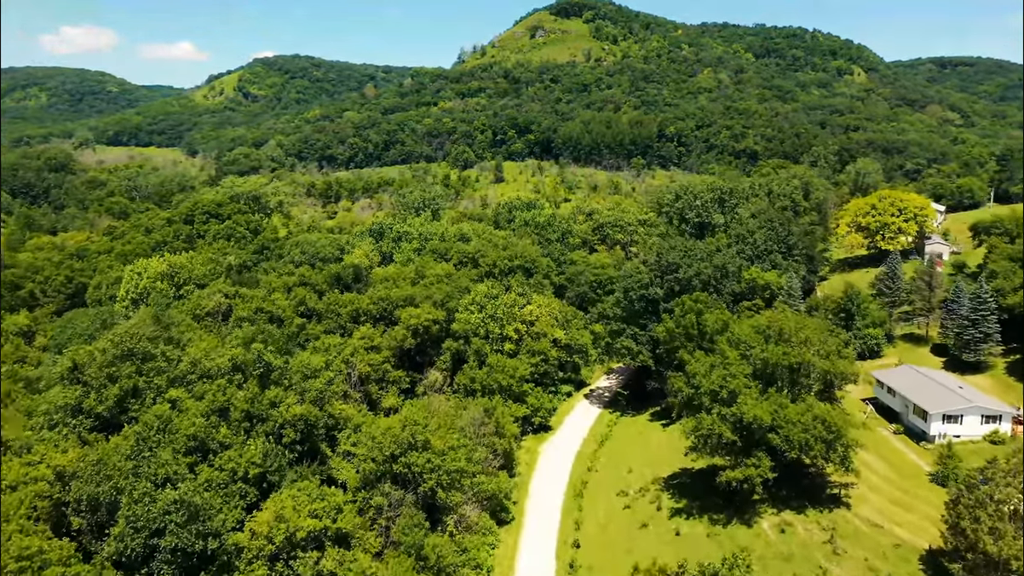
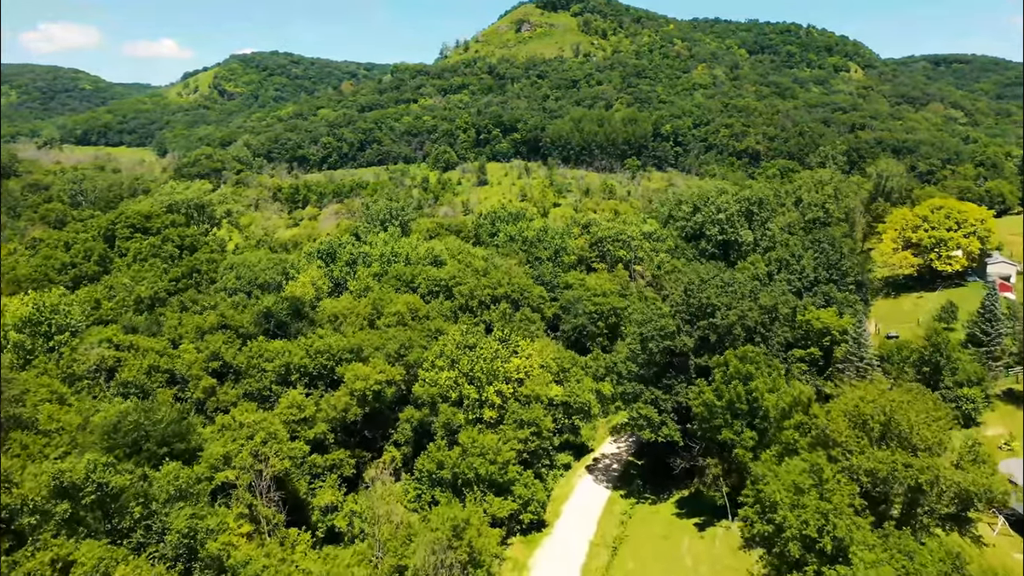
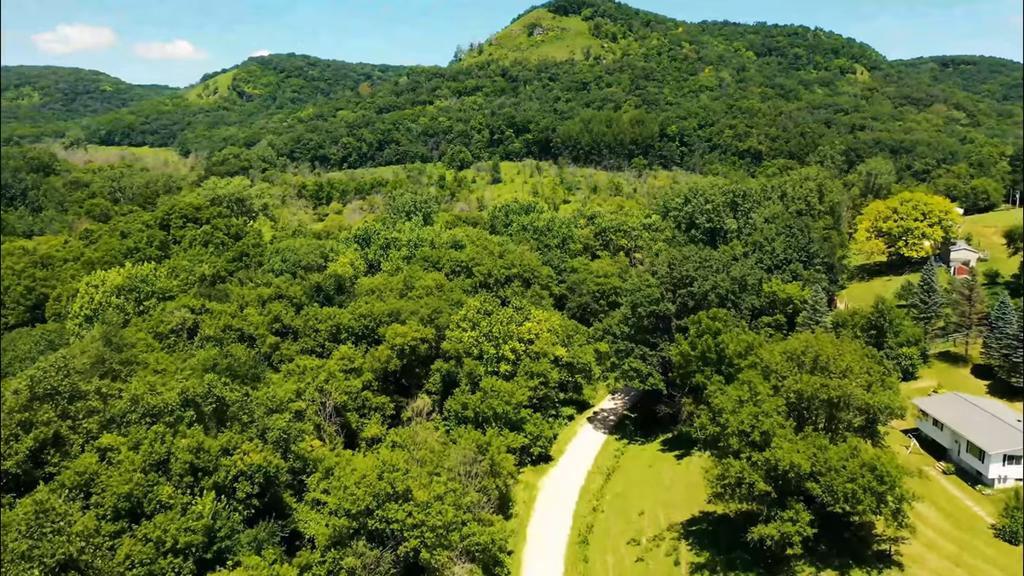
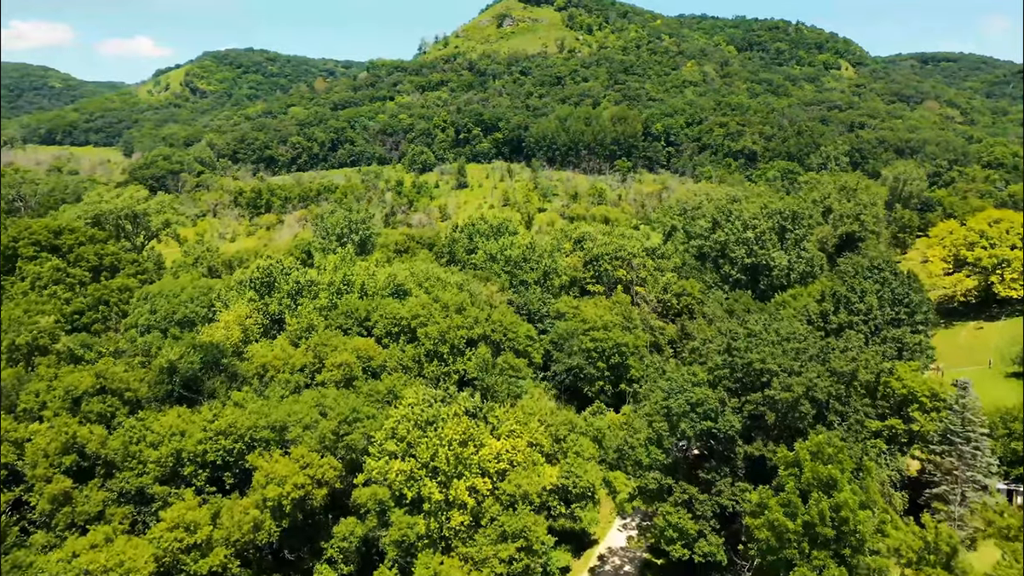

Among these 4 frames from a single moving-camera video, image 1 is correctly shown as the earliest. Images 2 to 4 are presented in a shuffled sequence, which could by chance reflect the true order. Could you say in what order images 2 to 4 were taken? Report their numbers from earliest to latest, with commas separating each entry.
3, 2, 4
